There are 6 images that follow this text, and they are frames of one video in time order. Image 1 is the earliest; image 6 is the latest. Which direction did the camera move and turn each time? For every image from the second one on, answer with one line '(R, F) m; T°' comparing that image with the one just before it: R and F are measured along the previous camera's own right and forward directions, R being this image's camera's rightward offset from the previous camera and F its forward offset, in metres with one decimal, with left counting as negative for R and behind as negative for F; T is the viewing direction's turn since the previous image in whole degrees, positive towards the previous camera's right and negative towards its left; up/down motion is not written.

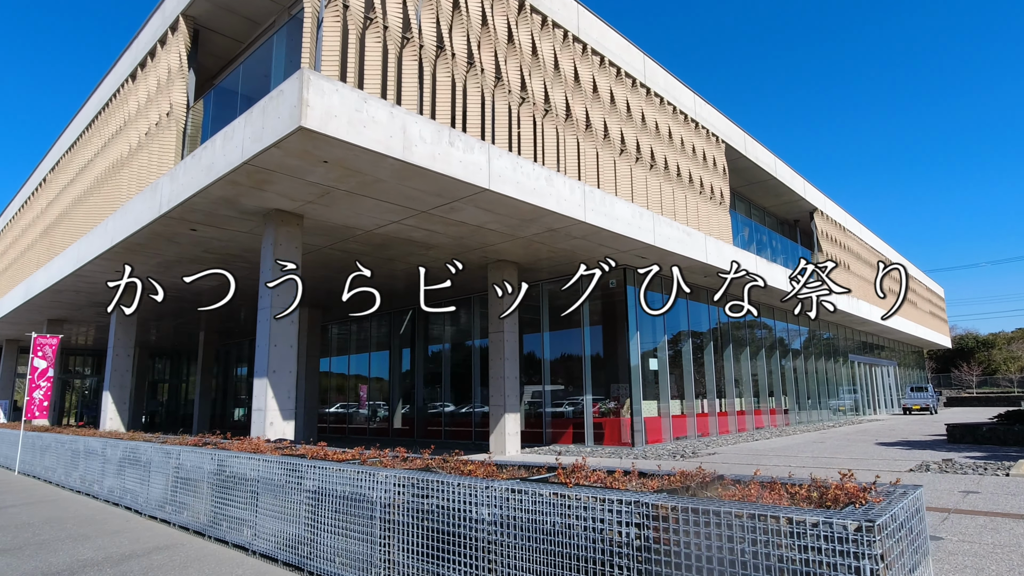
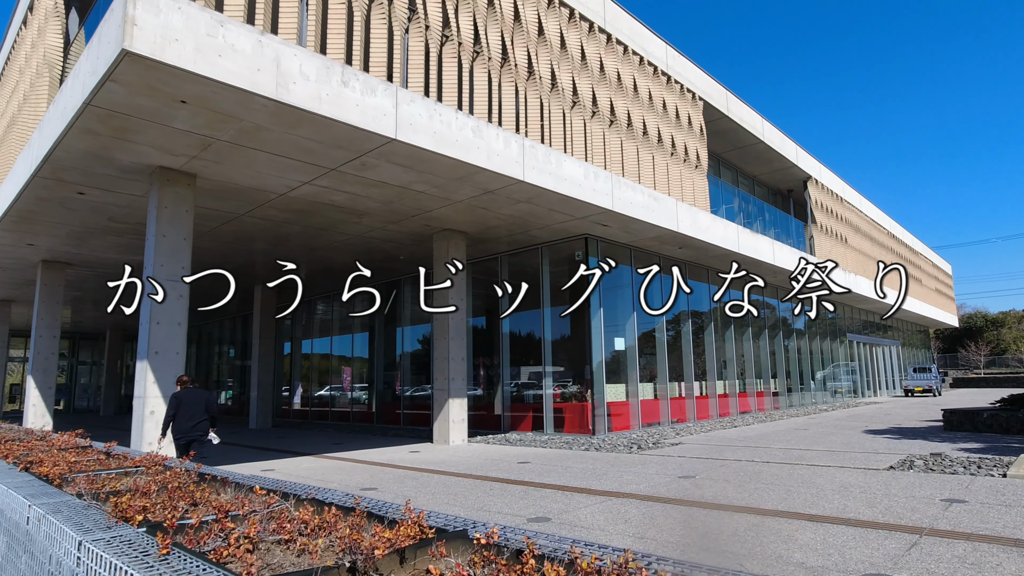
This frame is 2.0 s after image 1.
(+1.4, +1.6) m; -1°
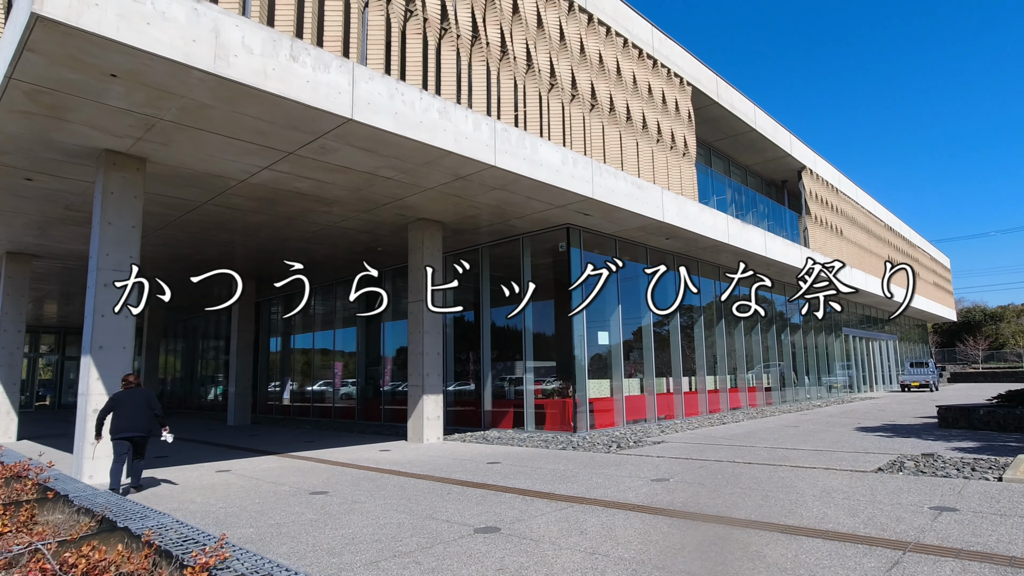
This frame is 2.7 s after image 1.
(+0.5, +0.6) m; 0°
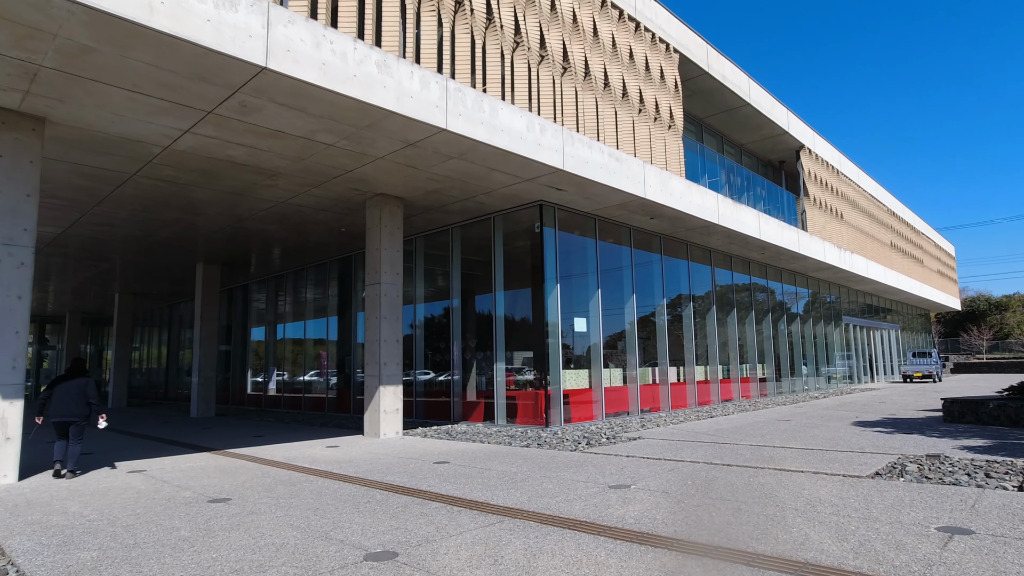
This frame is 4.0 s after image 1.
(+0.7, +1.2) m; 0°
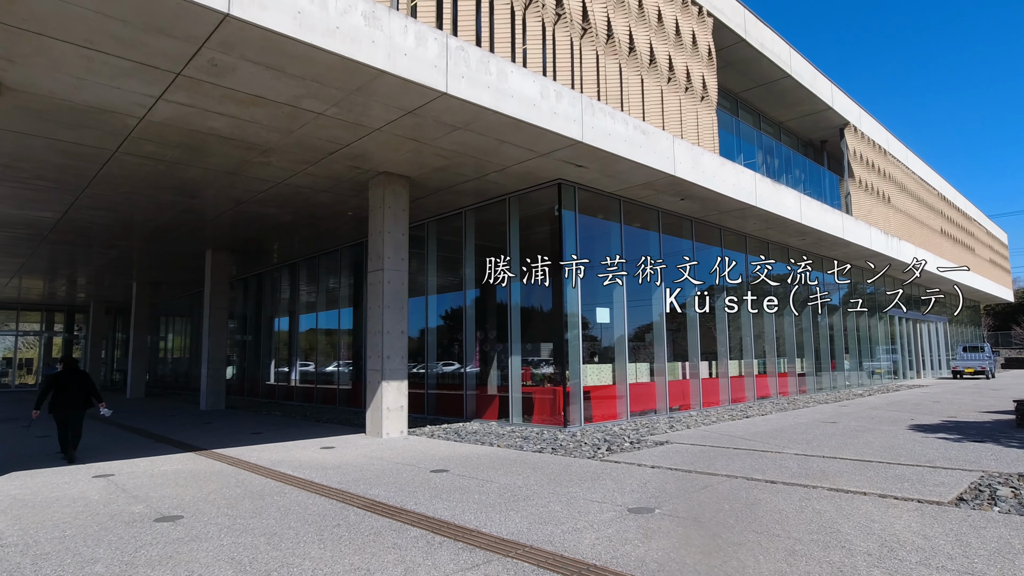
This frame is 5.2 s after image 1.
(+0.3, +1.1) m; -3°
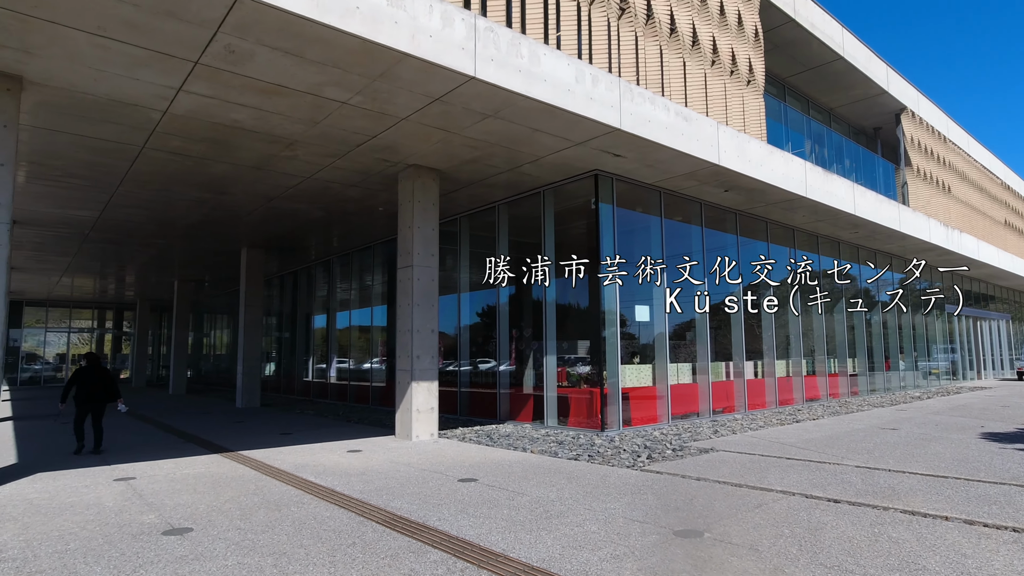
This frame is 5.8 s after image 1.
(0.0, +0.5) m; -3°
